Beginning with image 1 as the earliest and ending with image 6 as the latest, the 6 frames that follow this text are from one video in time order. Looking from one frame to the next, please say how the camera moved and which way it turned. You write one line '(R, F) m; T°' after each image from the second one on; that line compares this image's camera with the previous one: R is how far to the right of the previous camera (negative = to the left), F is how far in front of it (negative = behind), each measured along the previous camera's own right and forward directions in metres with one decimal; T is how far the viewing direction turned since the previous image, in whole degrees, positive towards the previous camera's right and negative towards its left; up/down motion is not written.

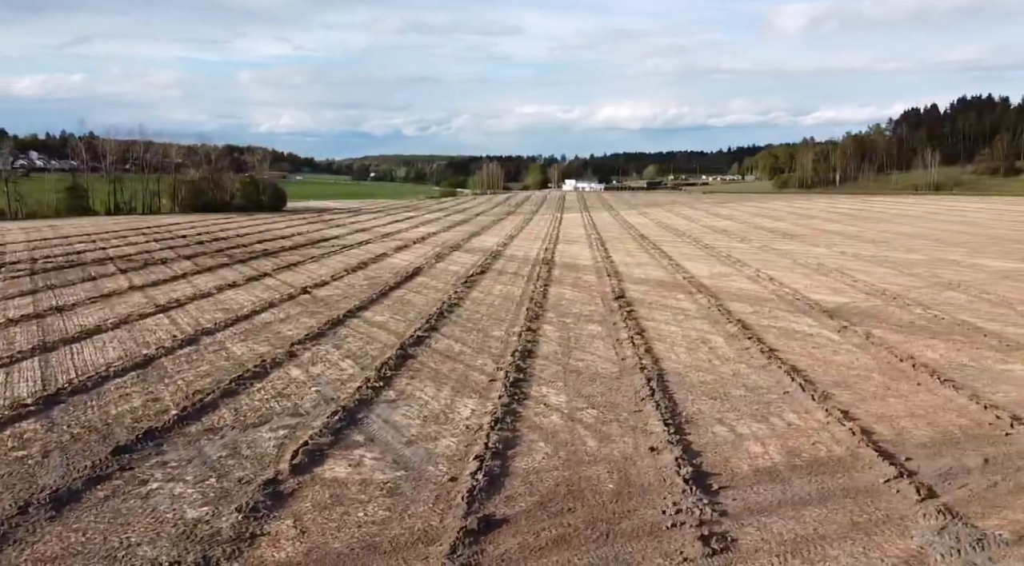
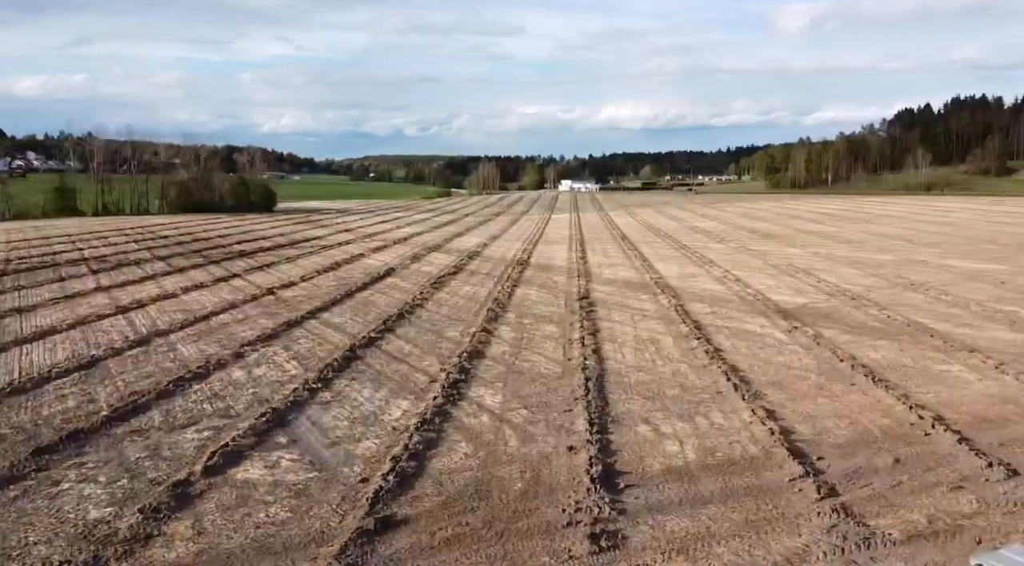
(+0.8, -0.1) m; 0°
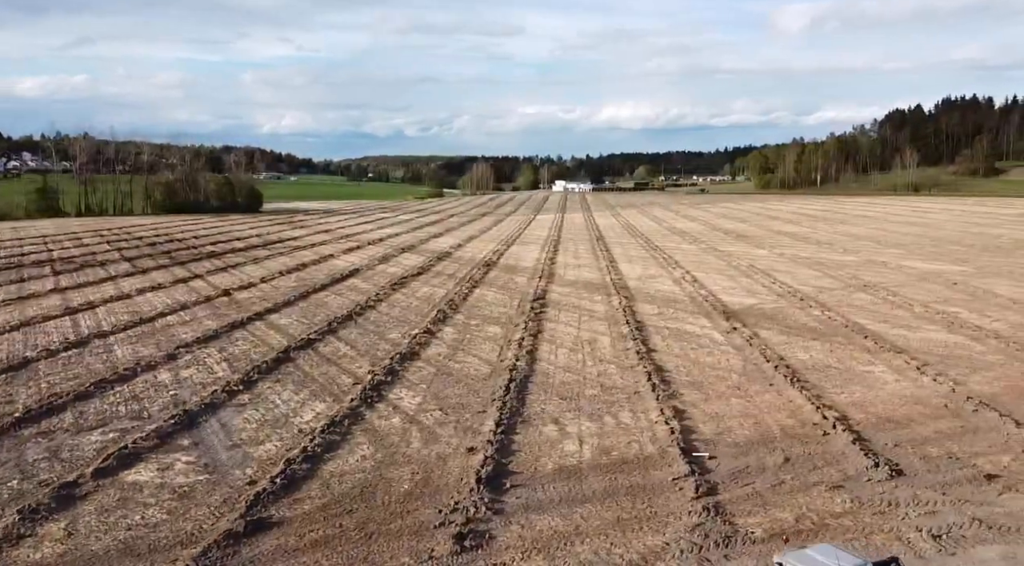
(+0.9, -0.1) m; 0°
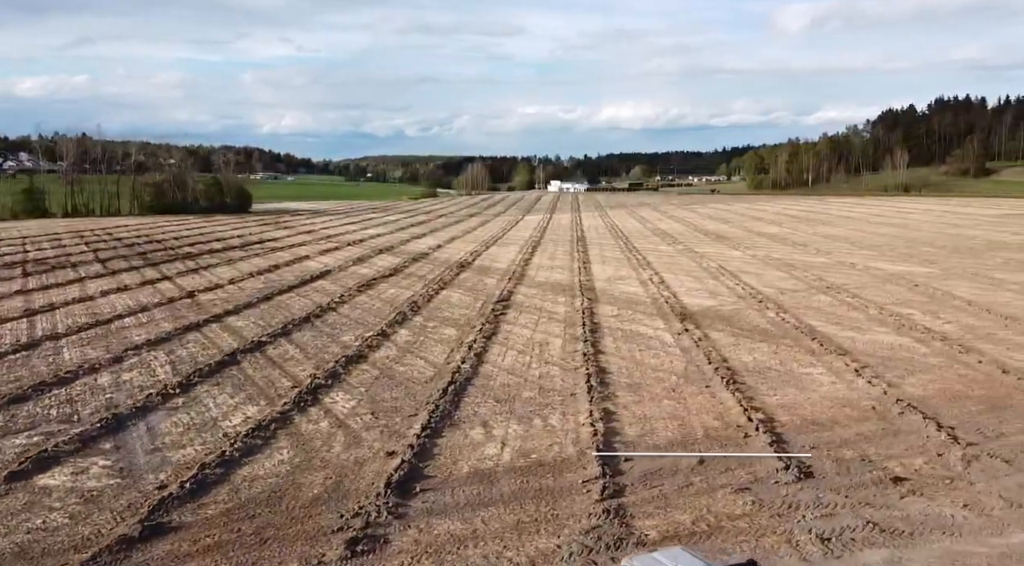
(+0.8, 0.0) m; 0°
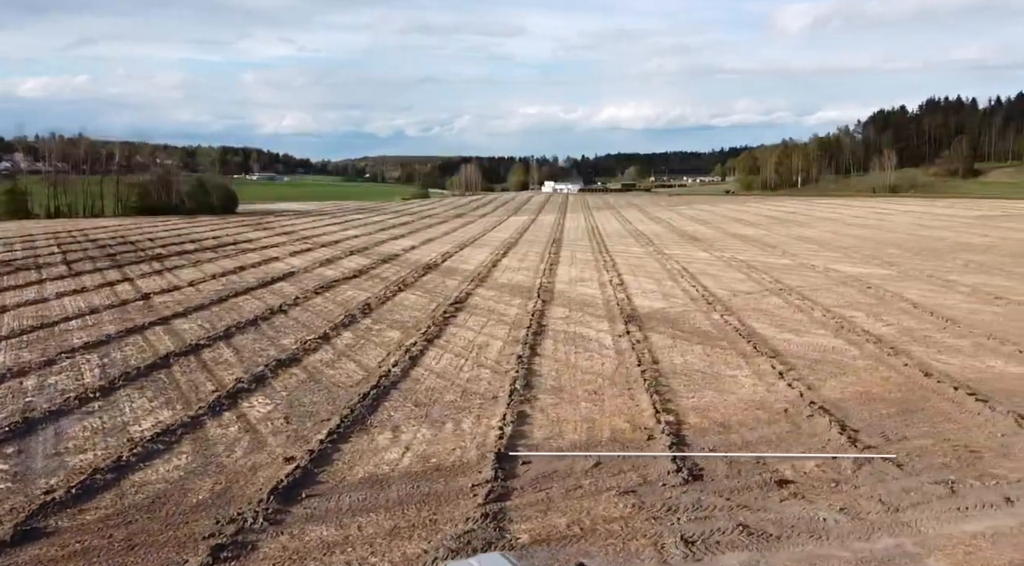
(+0.9, 0.0) m; 0°
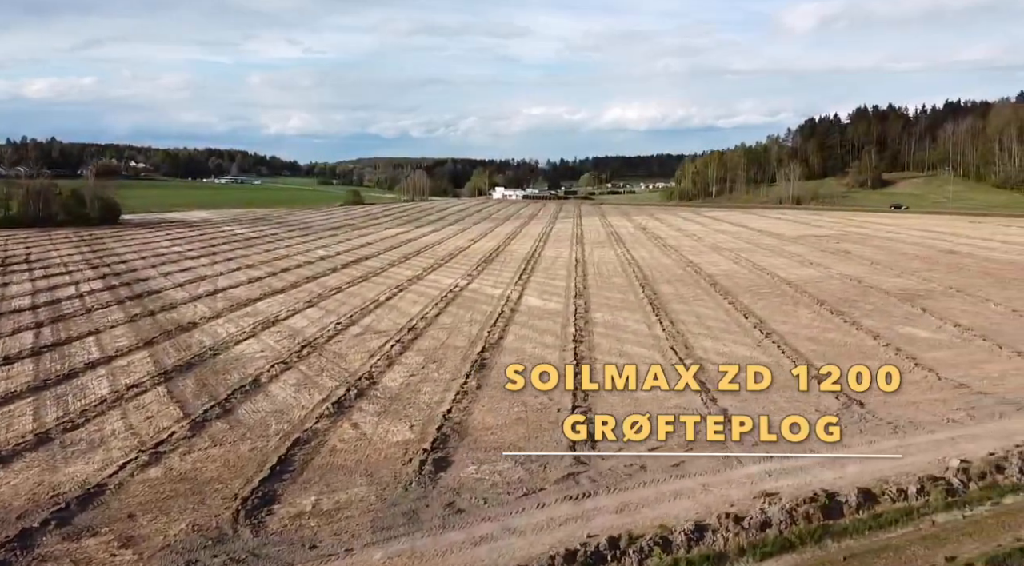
(+7.8, +0.4) m; +3°
